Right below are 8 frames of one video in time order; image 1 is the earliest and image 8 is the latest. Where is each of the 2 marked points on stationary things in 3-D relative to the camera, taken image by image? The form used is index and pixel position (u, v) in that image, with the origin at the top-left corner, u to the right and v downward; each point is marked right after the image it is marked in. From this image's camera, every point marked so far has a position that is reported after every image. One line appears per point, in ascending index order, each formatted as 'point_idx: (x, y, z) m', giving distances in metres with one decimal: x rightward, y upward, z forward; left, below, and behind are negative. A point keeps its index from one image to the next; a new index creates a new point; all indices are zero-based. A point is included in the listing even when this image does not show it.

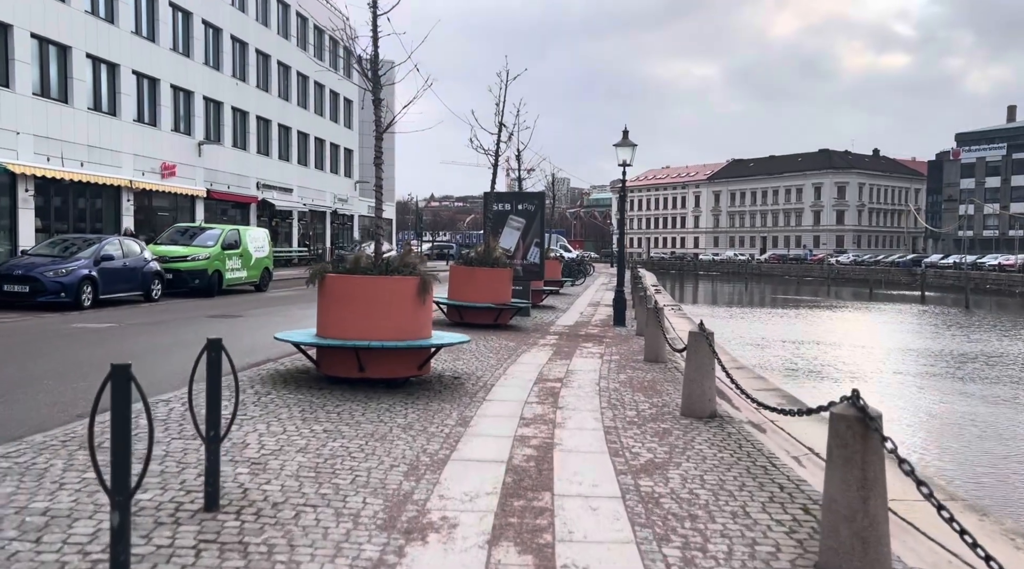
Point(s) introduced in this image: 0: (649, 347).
0: (+1.9, -0.9, +11.5) m
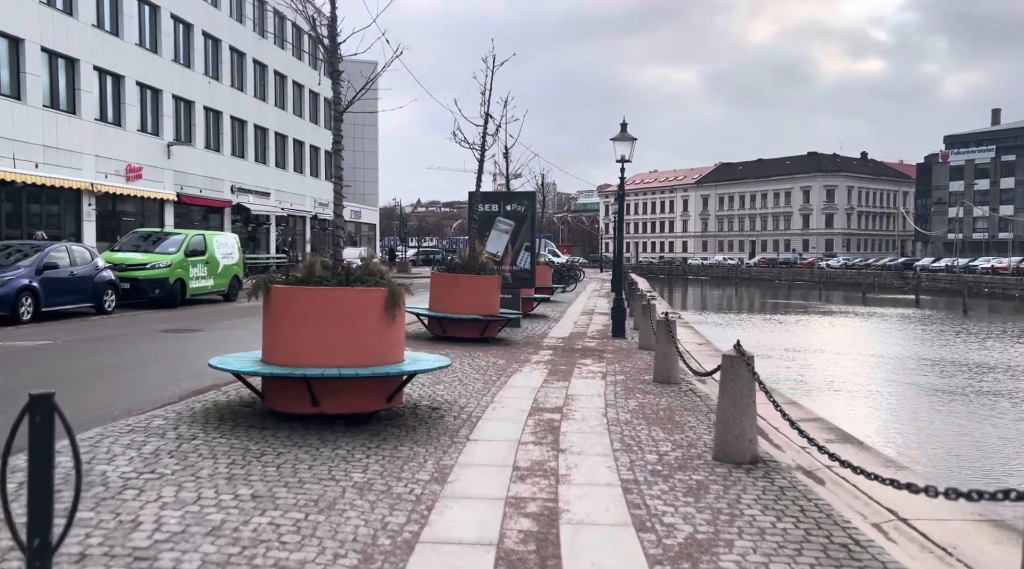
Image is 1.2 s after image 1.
0: (+1.8, -1.0, +9.9) m
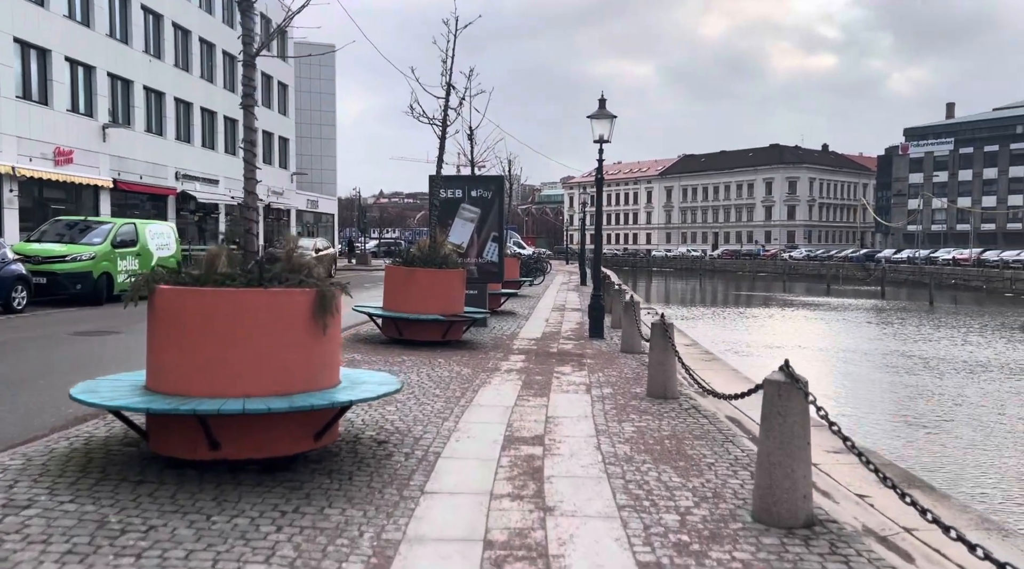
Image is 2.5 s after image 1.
0: (+1.5, -1.0, +8.4) m
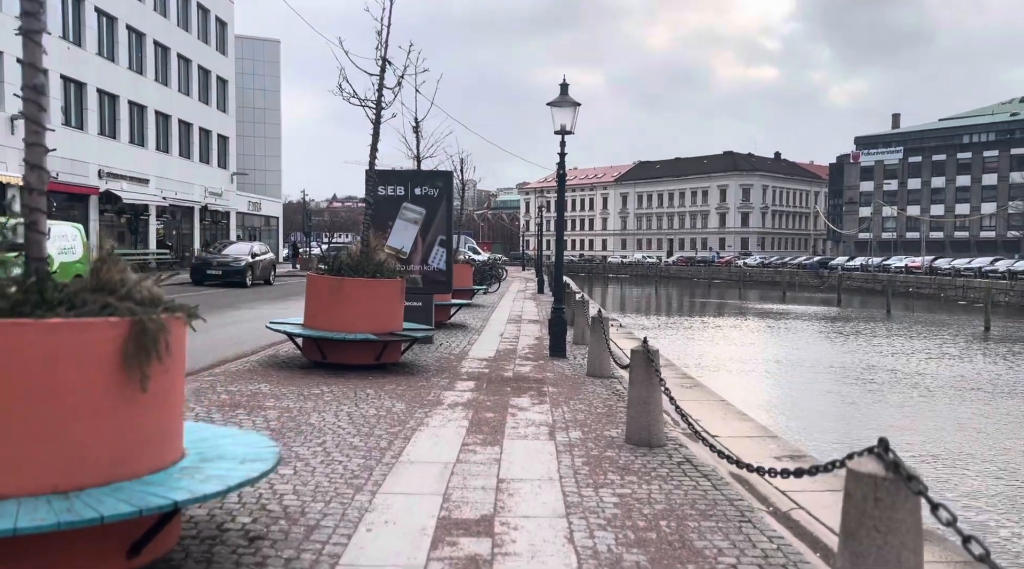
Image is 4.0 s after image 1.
0: (+1.0, -1.1, +6.6) m
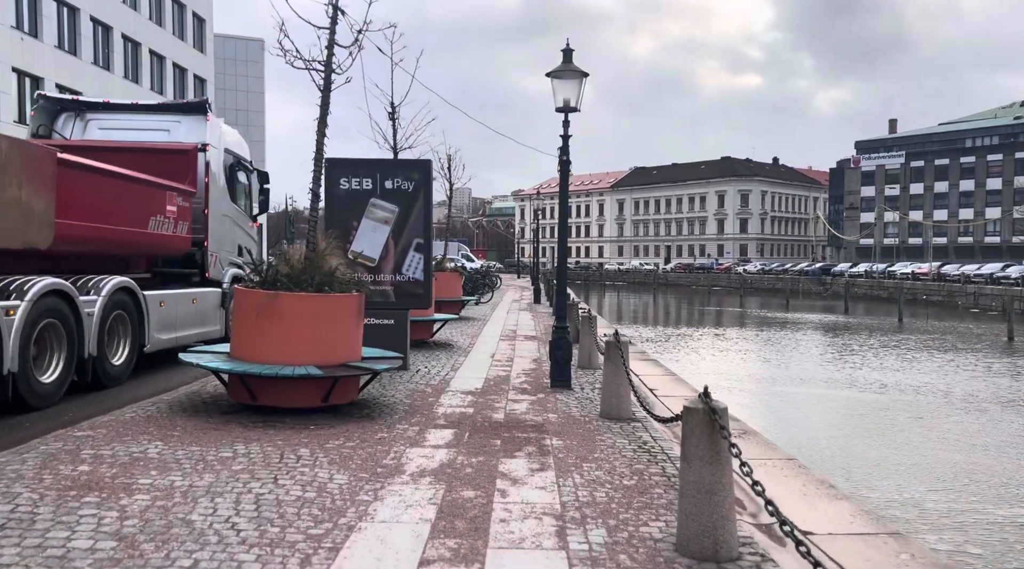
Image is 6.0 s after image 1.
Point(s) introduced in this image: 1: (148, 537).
0: (+0.9, -1.2, +4.2) m
1: (-1.9, -1.3, +4.2) m
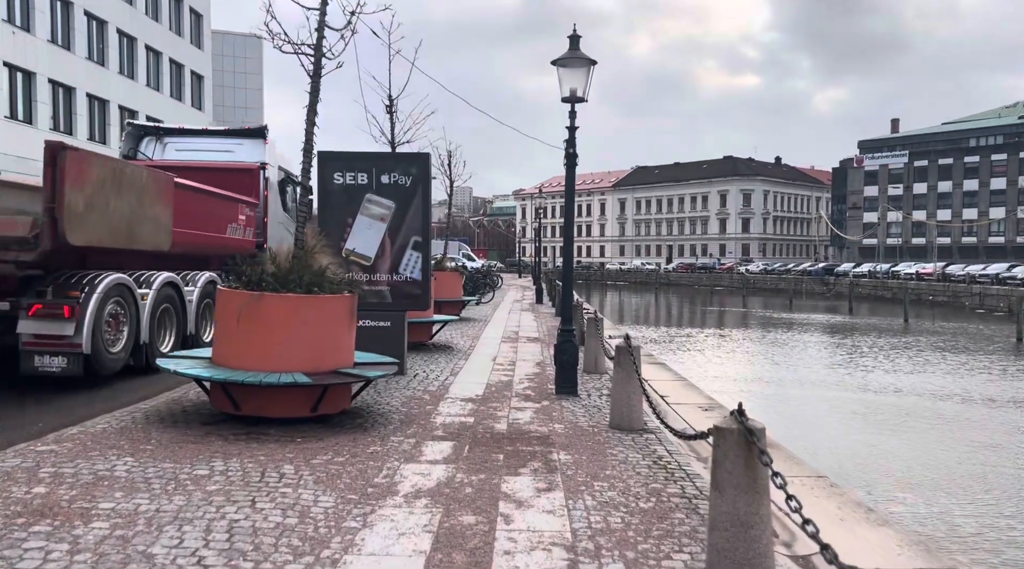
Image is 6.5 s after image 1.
0: (+1.0, -1.2, +3.7) m
1: (-1.8, -1.3, +3.7) m
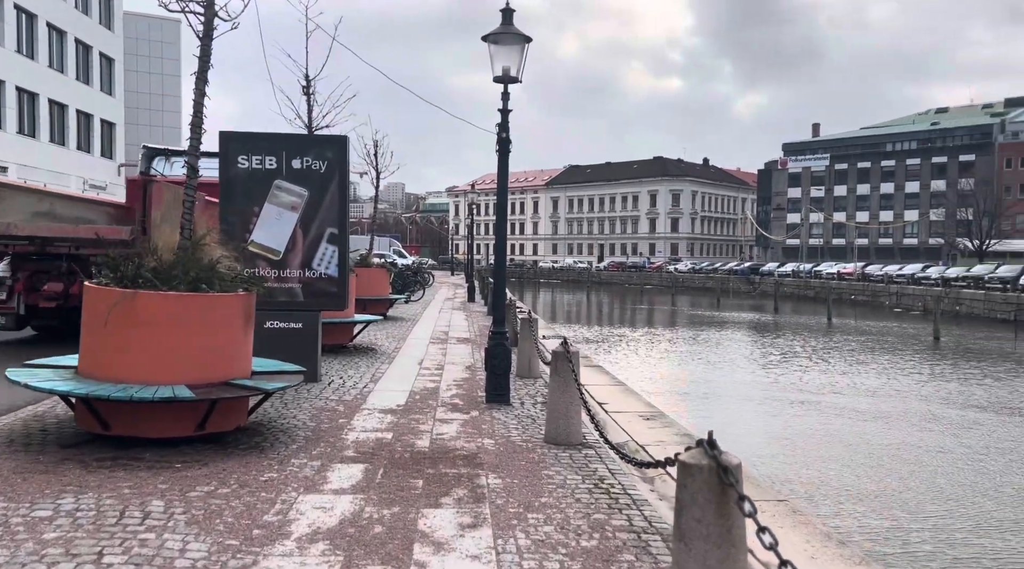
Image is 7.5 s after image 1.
0: (+0.6, -1.2, +2.9) m
1: (-2.1, -1.3, +2.6) m
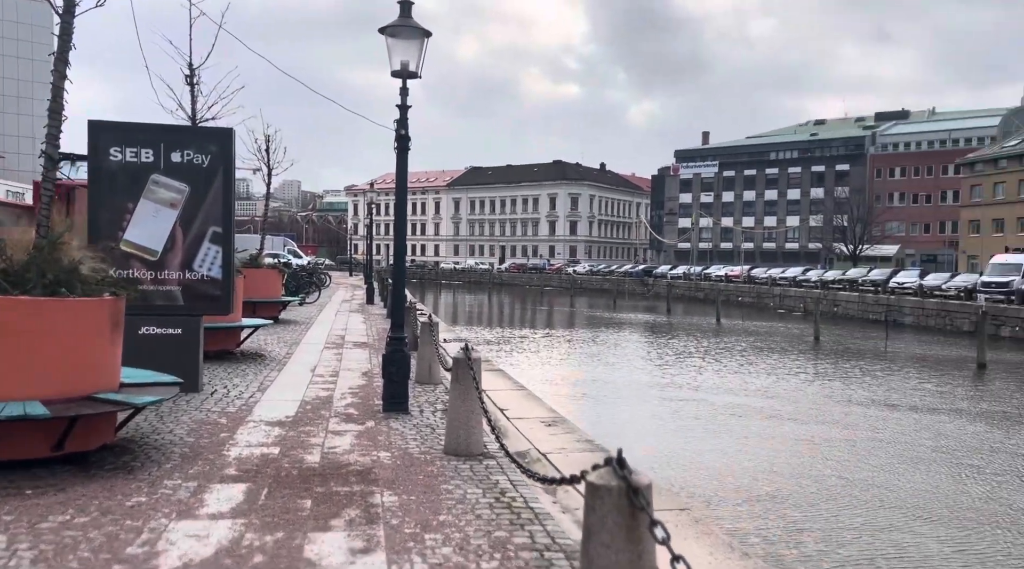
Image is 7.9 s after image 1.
0: (+0.3, -1.2, +2.7) m
1: (-2.4, -1.3, +2.1) m
